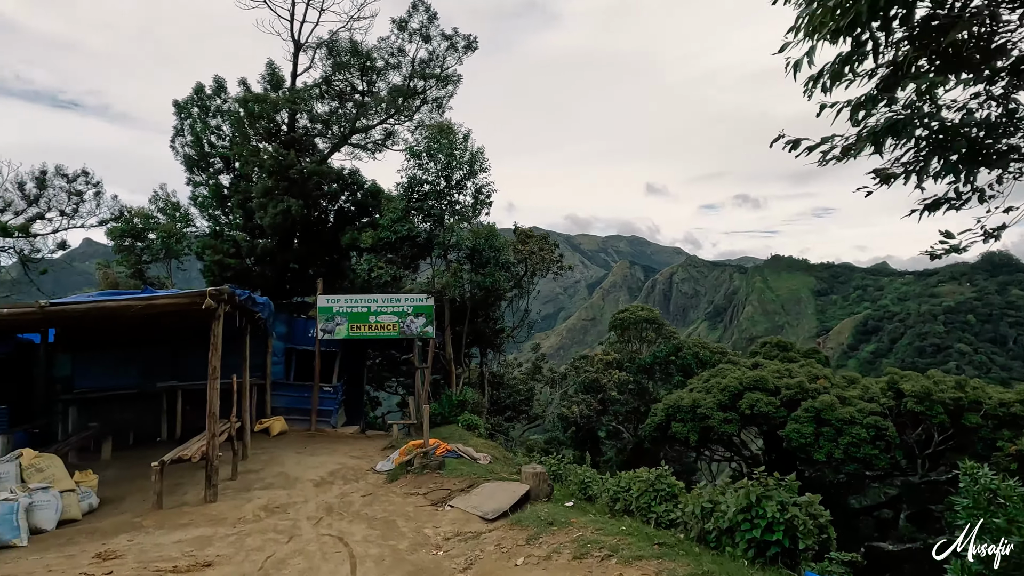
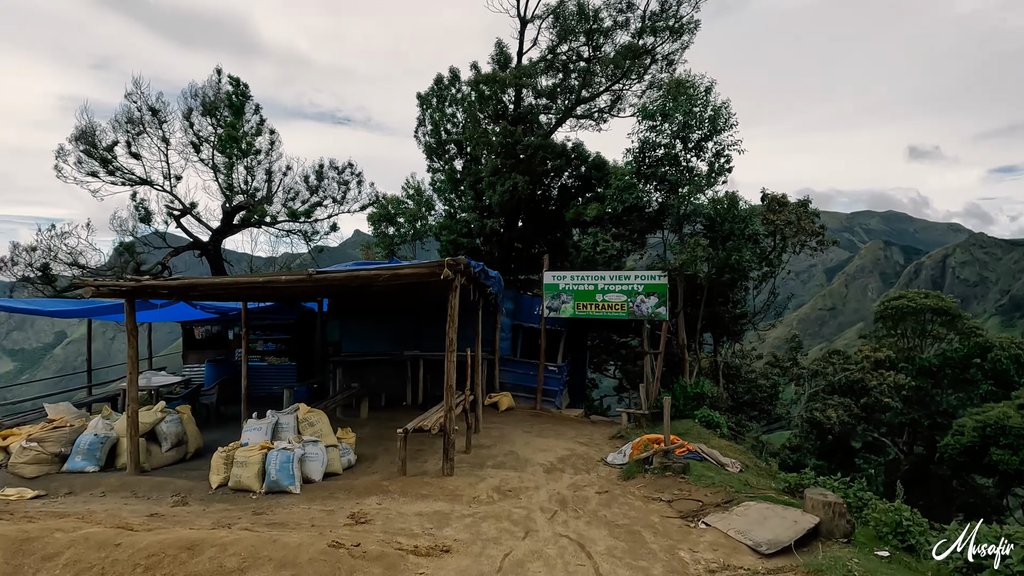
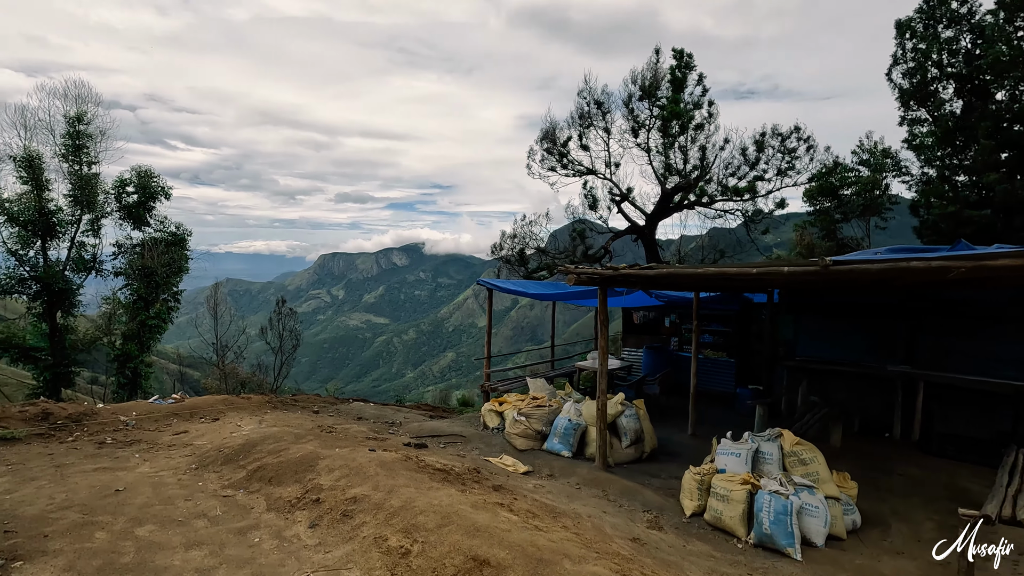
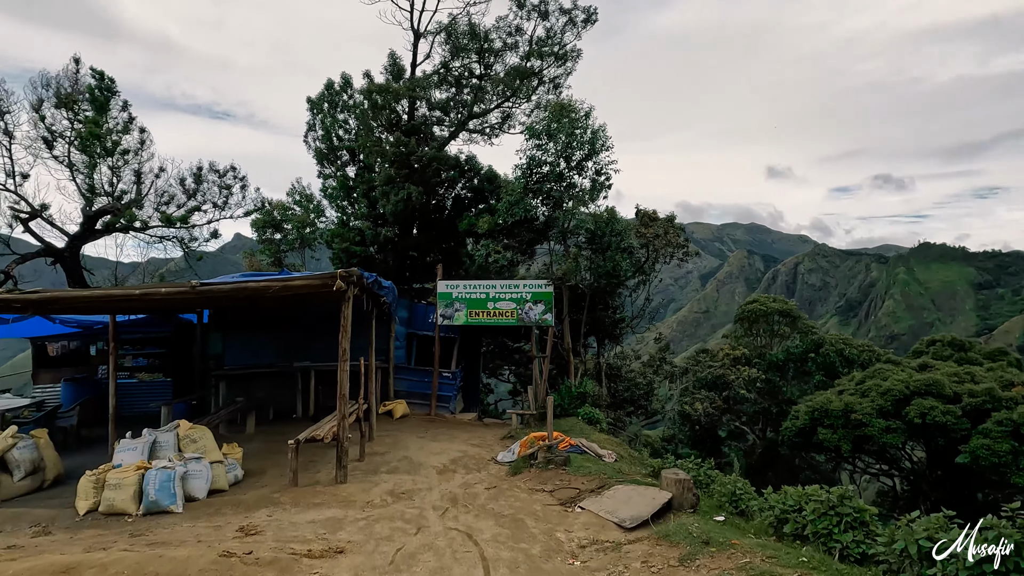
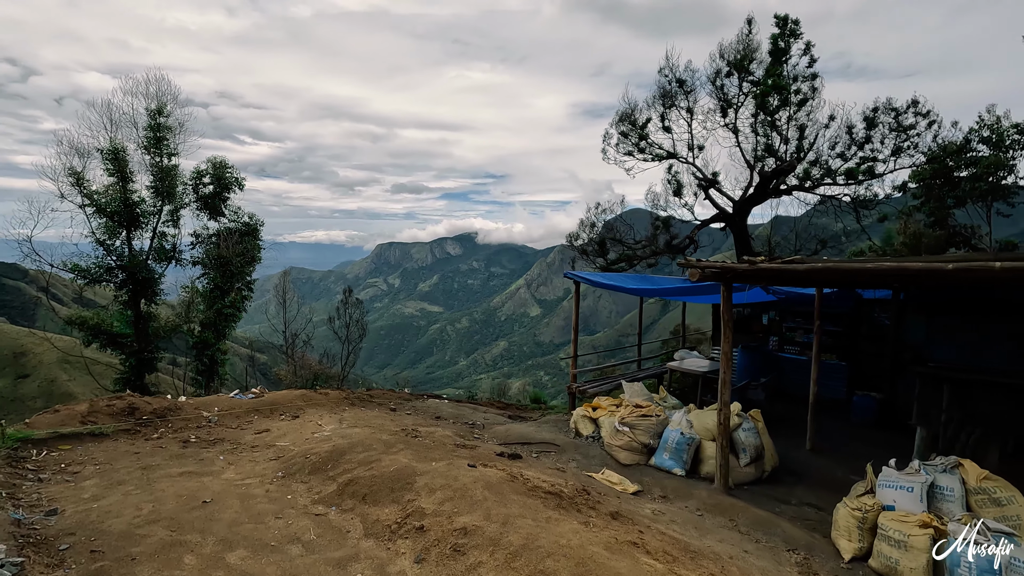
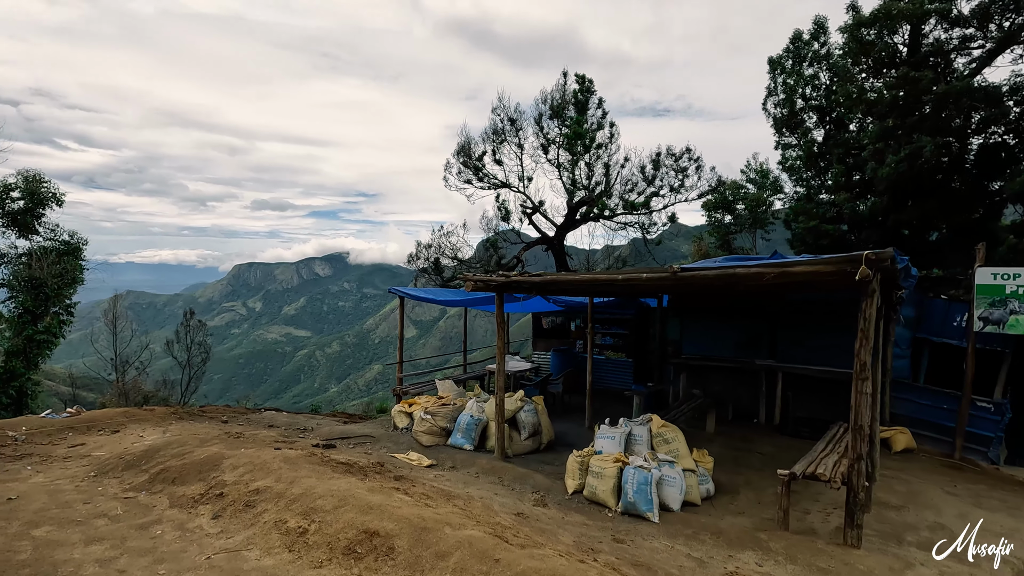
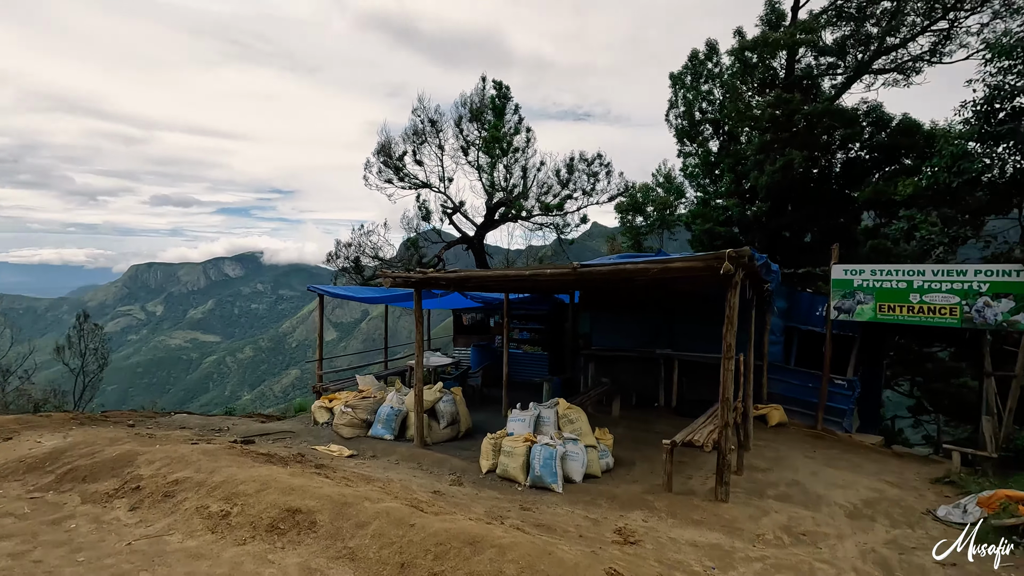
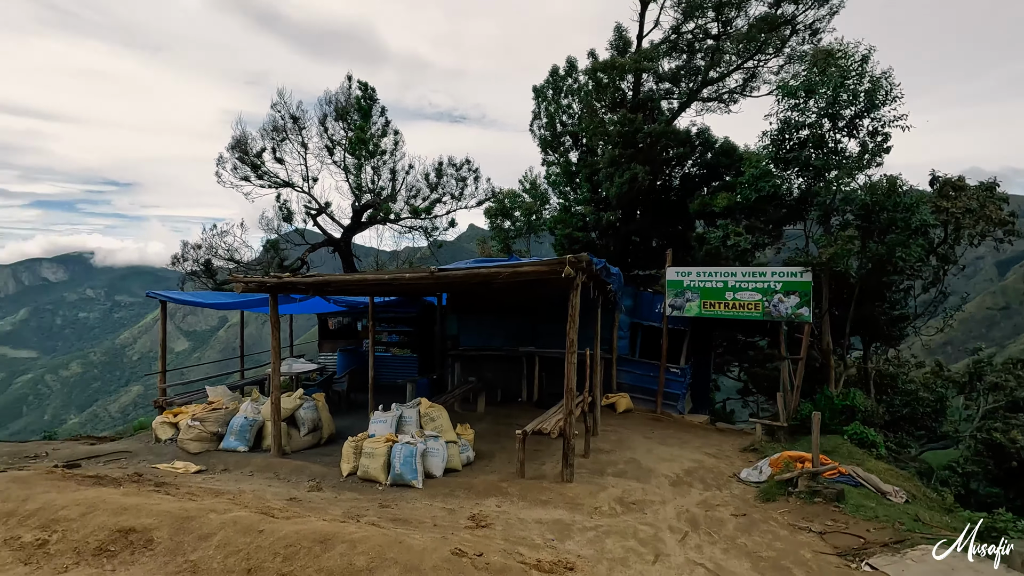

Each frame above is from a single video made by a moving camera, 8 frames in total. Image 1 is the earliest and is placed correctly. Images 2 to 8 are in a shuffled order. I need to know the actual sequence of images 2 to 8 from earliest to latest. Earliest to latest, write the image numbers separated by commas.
4, 2, 8, 7, 6, 3, 5
